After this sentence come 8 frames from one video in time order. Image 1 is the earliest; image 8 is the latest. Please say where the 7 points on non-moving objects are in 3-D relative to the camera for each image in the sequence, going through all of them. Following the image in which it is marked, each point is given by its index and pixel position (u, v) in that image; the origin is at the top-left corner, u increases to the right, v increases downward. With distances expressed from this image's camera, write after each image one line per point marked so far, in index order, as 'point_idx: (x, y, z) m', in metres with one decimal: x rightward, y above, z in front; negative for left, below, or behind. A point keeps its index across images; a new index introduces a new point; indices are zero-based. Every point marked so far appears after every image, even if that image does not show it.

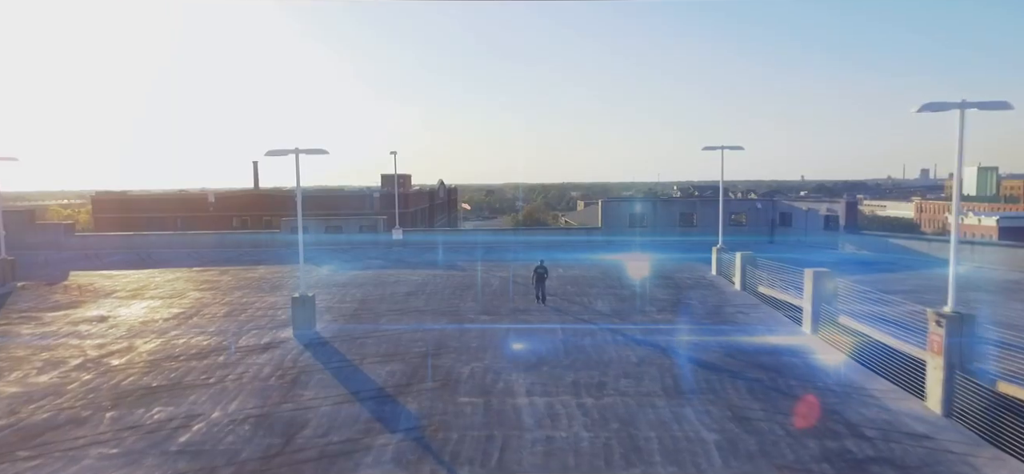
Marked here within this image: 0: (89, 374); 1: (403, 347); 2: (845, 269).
0: (-6.8, -2.2, +9.8) m
1: (-2.0, -2.0, +11.0) m
2: (+9.3, -0.9, +17.0) m
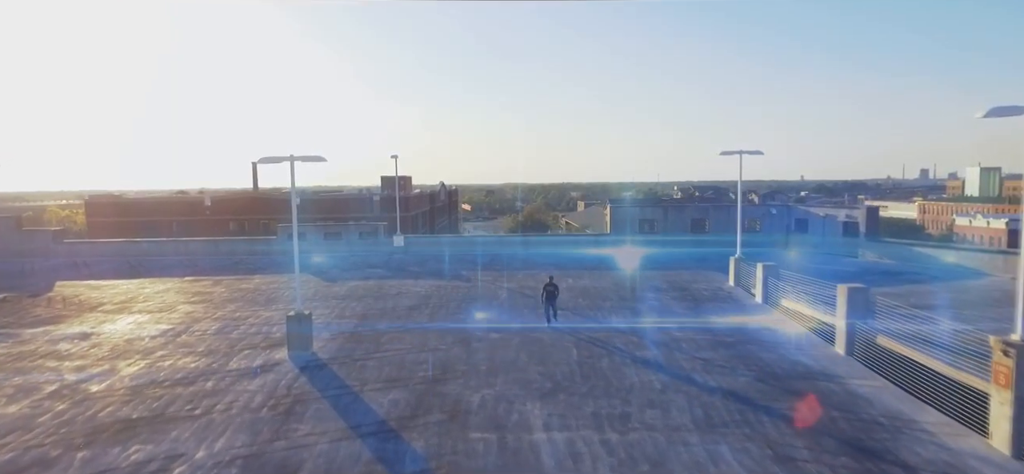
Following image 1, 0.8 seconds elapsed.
0: (-6.6, -2.5, +9.0) m
1: (-1.8, -2.3, +10.2) m
2: (+9.5, -1.1, +16.2) m
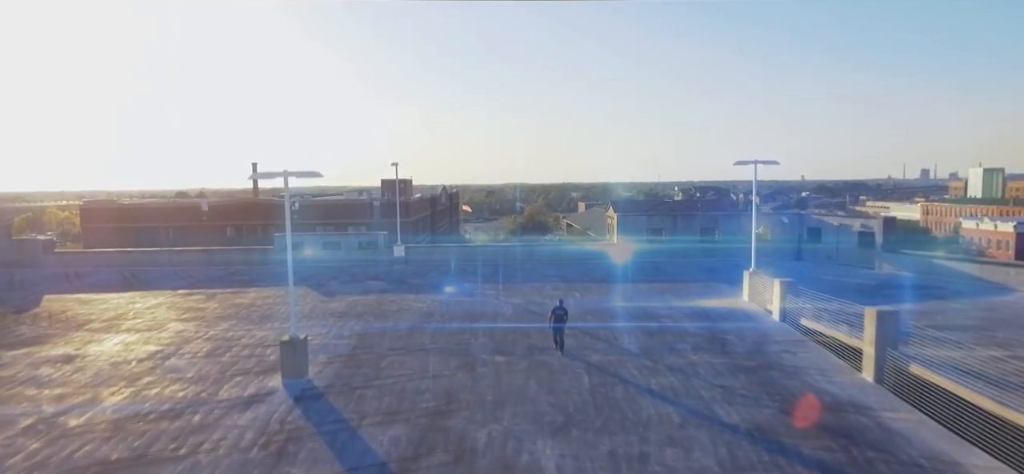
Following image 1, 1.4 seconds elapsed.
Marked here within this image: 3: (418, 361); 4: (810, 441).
0: (-6.5, -2.8, +8.3) m
1: (-1.7, -2.6, +9.6) m
2: (+9.7, -1.5, +15.6) m
3: (-1.8, -2.4, +11.5) m
4: (+4.1, -2.8, +8.3) m
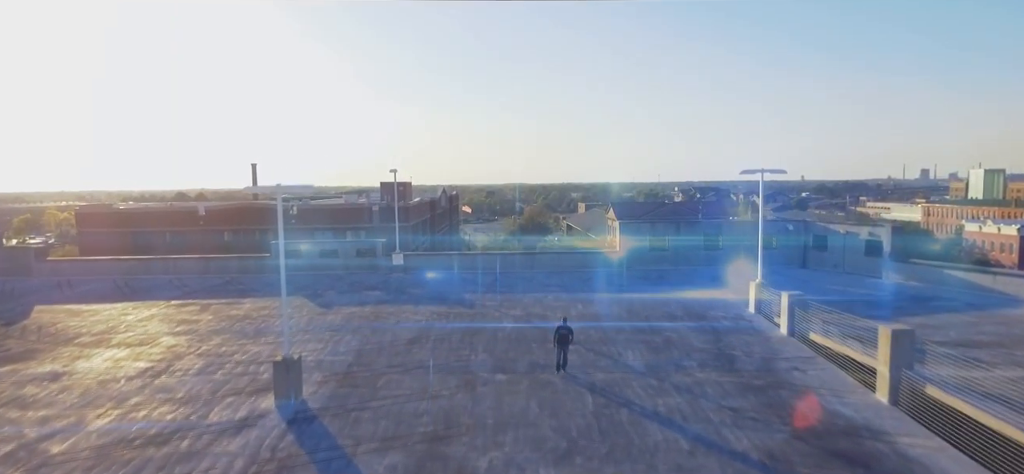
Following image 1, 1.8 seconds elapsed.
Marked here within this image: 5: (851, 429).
0: (-6.5, -3.1, +8.0) m
1: (-1.6, -2.9, +9.2) m
2: (+9.7, -1.7, +15.2) m
3: (-1.8, -2.6, +11.1) m
4: (+4.1, -3.1, +7.9) m
5: (+5.0, -2.9, +9.0) m
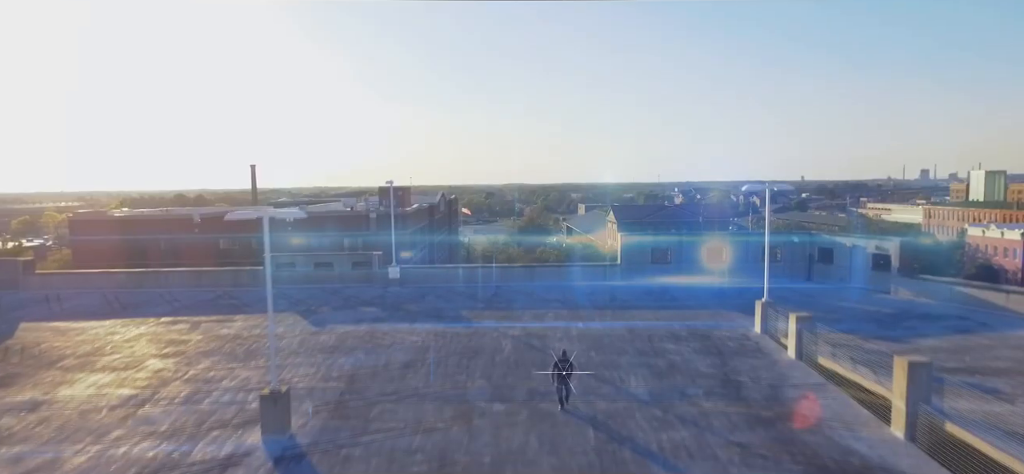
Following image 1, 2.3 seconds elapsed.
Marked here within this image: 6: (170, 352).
0: (-6.5, -3.5, +7.5) m
1: (-1.7, -3.3, +8.8) m
2: (+9.7, -2.1, +14.8) m
3: (-1.8, -3.0, +10.6) m
4: (+4.1, -3.5, +7.5) m
5: (+5.0, -3.3, +8.6) m
6: (-7.8, -2.6, +13.9) m
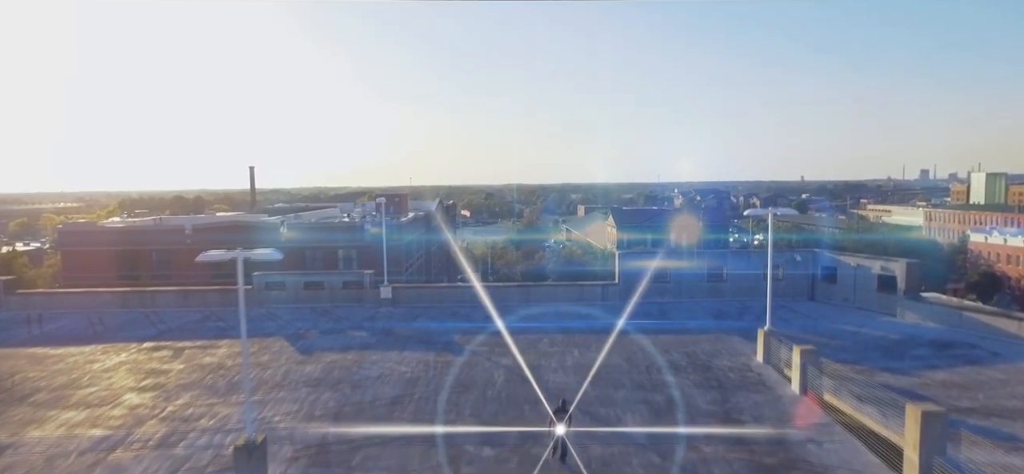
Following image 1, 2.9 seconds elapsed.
0: (-6.7, -4.1, +7.0) m
1: (-1.8, -3.9, +8.2) m
2: (+9.5, -2.8, +14.2) m
3: (-1.9, -3.6, +10.1) m
4: (+3.9, -4.1, +6.9) m
5: (+4.9, -3.9, +8.0) m
6: (-8.0, -3.3, +13.3) m
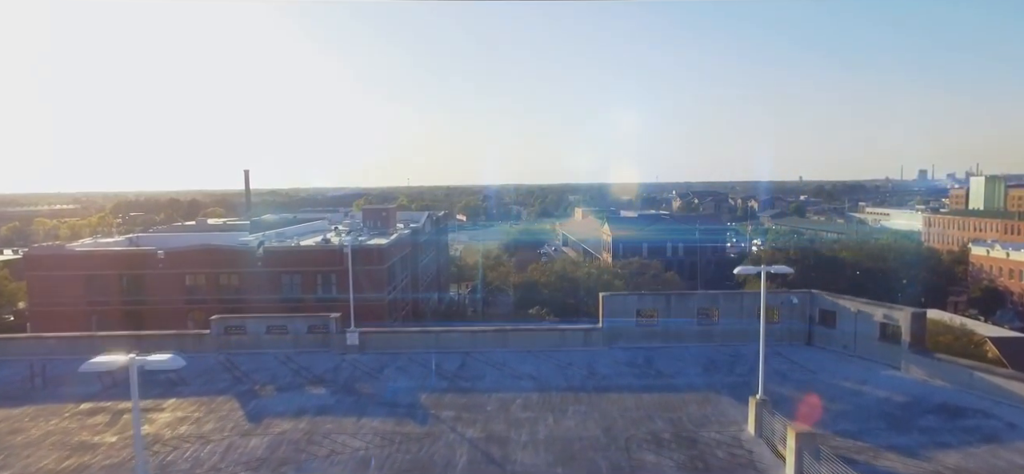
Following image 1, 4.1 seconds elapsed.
0: (-7.4, -5.4, +5.6) m
1: (-2.5, -5.2, +6.9) m
2: (+8.8, -4.0, +12.9) m
3: (-2.7, -4.9, +8.8) m
4: (+3.2, -5.3, +5.6) m
5: (+4.2, -5.1, +6.7) m
6: (-8.7, -4.5, +12.0) m
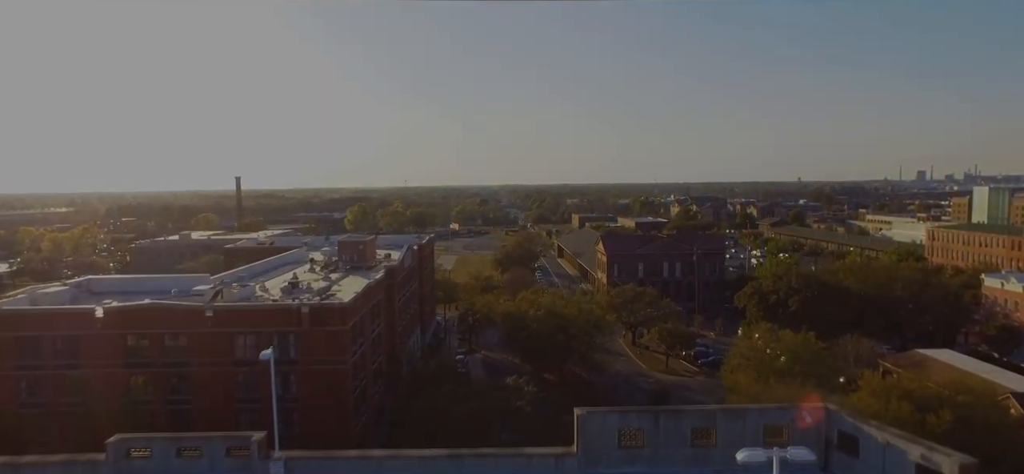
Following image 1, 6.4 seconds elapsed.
0: (-8.4, -8.1, +2.5) m
1: (-3.6, -7.9, +3.7) m
2: (+7.7, -6.8, +9.8) m
3: (-3.7, -7.7, +5.6) m
4: (+2.1, -8.1, +2.5) m
5: (+3.1, -7.9, +3.6) m
6: (-9.8, -7.3, +8.8) m
